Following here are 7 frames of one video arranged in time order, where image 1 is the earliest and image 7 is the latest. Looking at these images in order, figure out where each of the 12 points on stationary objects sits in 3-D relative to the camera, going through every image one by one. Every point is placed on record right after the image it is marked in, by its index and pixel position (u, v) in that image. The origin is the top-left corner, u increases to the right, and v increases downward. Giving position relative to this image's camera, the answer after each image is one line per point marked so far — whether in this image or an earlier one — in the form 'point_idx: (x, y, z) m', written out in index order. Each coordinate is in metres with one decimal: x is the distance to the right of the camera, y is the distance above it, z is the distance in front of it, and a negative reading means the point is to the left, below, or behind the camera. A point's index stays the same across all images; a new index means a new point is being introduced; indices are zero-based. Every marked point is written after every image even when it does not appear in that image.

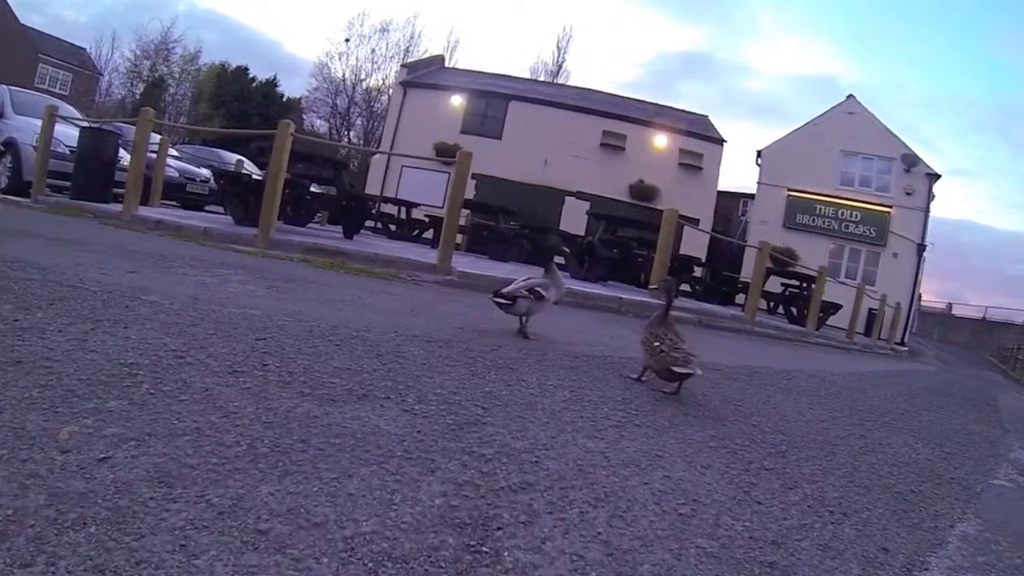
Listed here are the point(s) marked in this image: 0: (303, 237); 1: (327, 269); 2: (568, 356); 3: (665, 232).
0: (-2.7, +0.7, +10.1) m
1: (-1.7, +0.1, +7.4) m
2: (+0.3, -0.3, +3.7) m
3: (+2.0, +0.7, +10.2) m
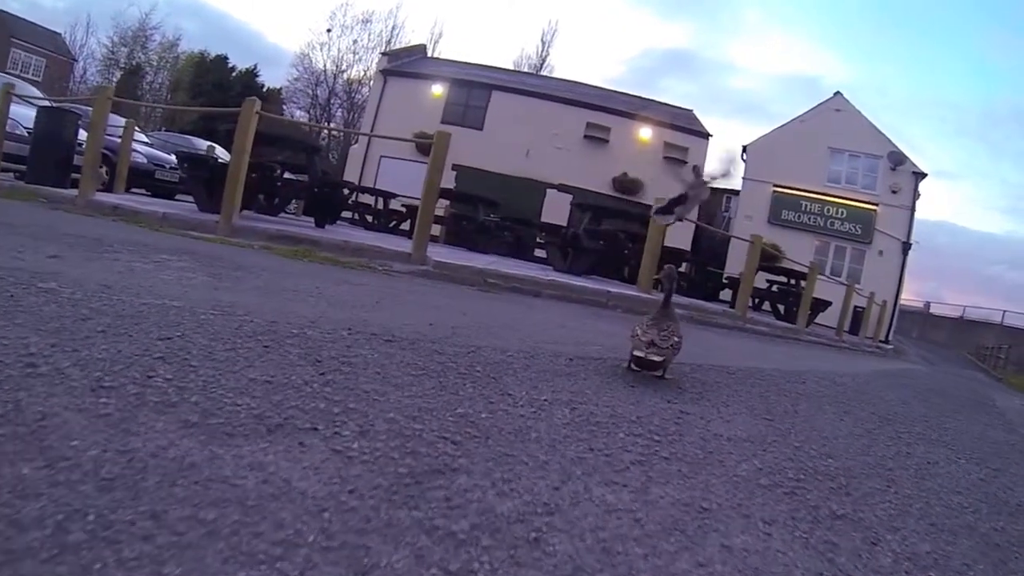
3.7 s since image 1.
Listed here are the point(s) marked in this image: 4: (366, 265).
0: (-3.0, +0.8, +9.4) m
1: (-1.9, +0.2, +6.7) m
2: (+0.2, -0.3, +3.0) m
3: (+1.8, +0.8, +9.7) m
4: (-1.4, +0.2, +7.1) m
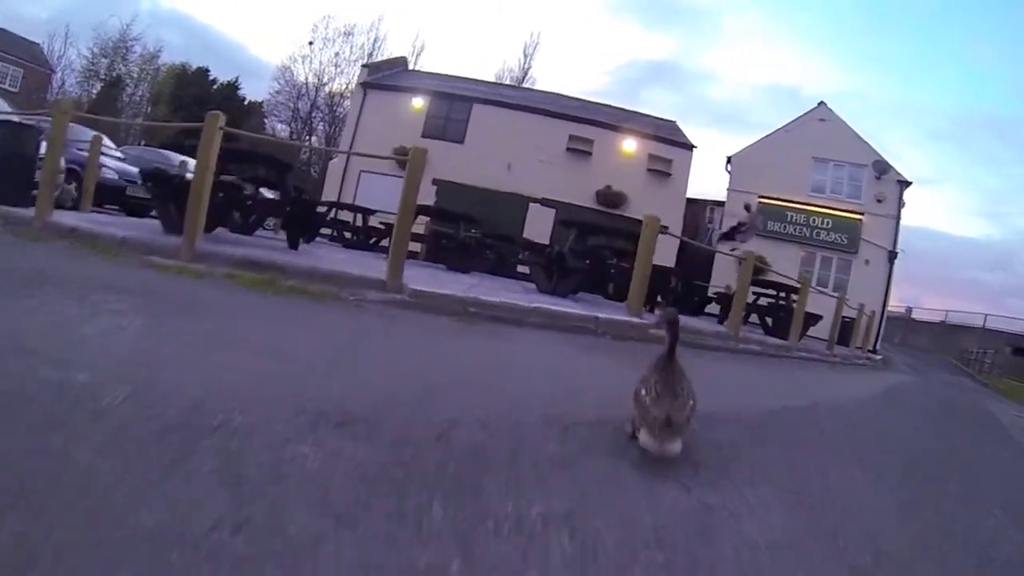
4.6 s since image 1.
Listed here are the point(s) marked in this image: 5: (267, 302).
0: (-3.2, +0.5, +8.9) m
1: (-2.0, -0.1, +6.2) m
2: (+0.1, -0.5, +2.6) m
3: (+1.6, +0.6, +9.2) m
4: (-1.5, -0.1, +6.7) m
5: (-1.8, -0.1, +5.7) m
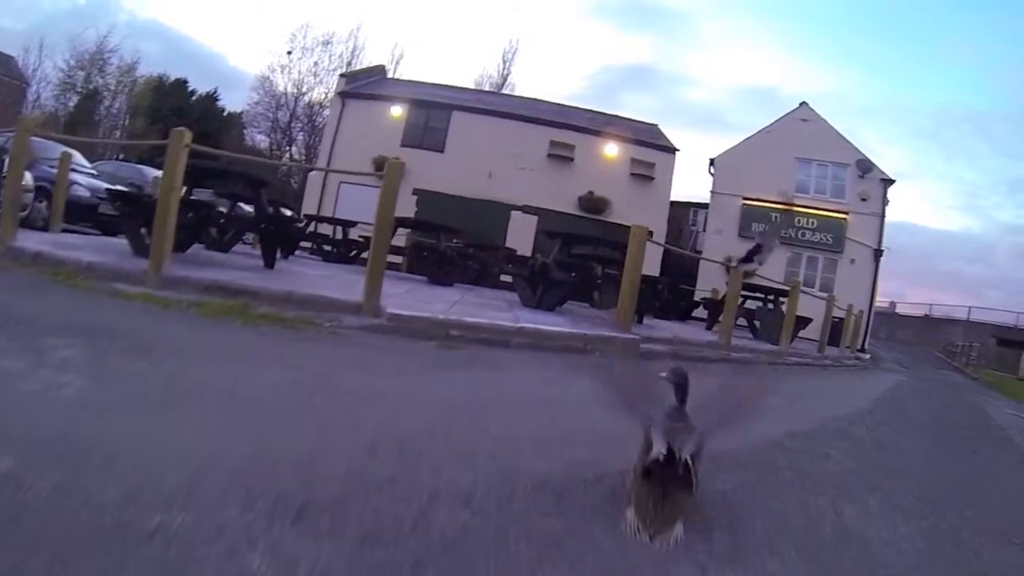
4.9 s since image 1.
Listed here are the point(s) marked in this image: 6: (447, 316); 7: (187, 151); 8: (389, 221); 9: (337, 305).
0: (-3.3, +0.2, +8.5) m
1: (-2.1, -0.3, +5.8) m
2: (+0.1, -0.6, +2.3) m
3: (+1.4, +0.4, +9.0) m
4: (-1.6, -0.3, +6.3) m
5: (-1.9, -0.3, +5.3) m
6: (-0.6, -0.3, +6.8) m
7: (-3.1, +1.3, +7.4) m
8: (-1.1, +0.6, +6.9) m
9: (-1.5, -0.2, +6.7) m
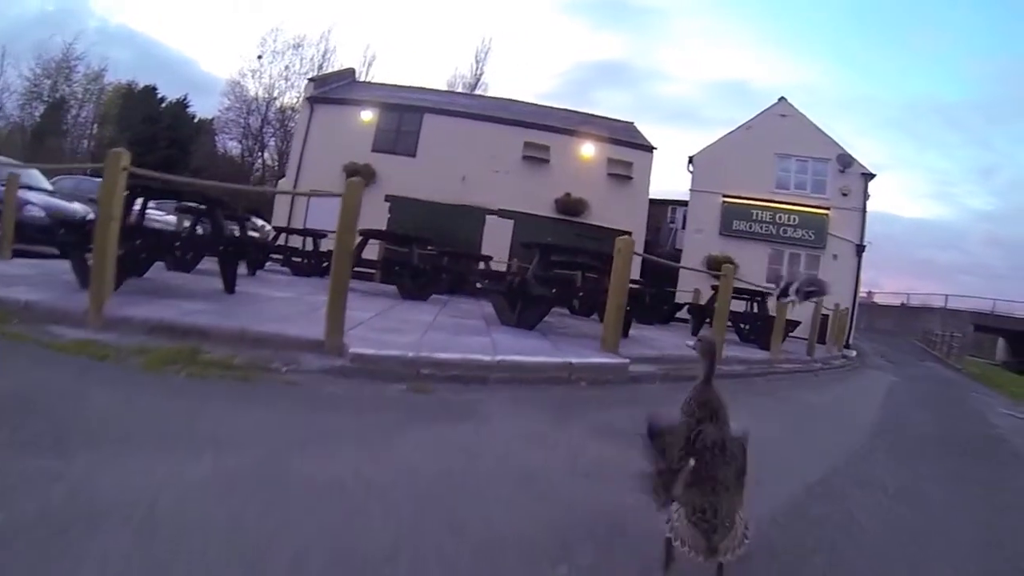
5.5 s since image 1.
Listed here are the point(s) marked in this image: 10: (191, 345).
0: (-3.6, -0.1, +7.8) m
1: (-2.3, -0.6, +5.1) m
2: (+0.1, -0.9, +1.6) m
3: (+1.2, +0.2, +8.3) m
4: (-1.8, -0.6, +5.6) m
5: (-2.1, -0.6, +4.6) m
6: (-0.8, -0.5, +6.1) m
7: (-3.4, +1.0, +6.7) m
8: (-1.3, +0.3, +6.2) m
9: (-1.7, -0.4, +6.1) m
10: (-2.5, -0.4, +6.0) m
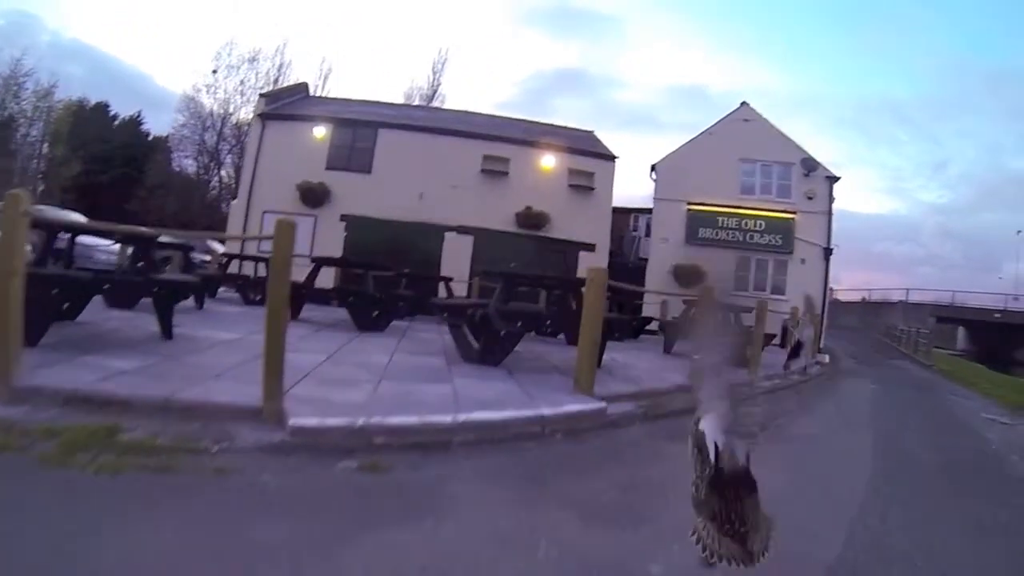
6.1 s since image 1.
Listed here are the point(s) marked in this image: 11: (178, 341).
0: (-3.9, -0.7, +6.9) m
1: (-2.5, -1.0, +4.3) m
2: (0.0, -1.2, +0.9) m
3: (+0.8, -0.1, +7.7) m
4: (-2.0, -1.0, +4.8) m
5: (-2.2, -1.1, +3.8) m
6: (-1.0, -0.9, +5.3) m
7: (-3.7, +0.5, +5.8) m
8: (-1.6, -0.1, +5.4) m
9: (-1.9, -0.9, +5.3) m
10: (-2.8, -0.9, +5.2) m
11: (-4.0, -0.6, +9.0) m
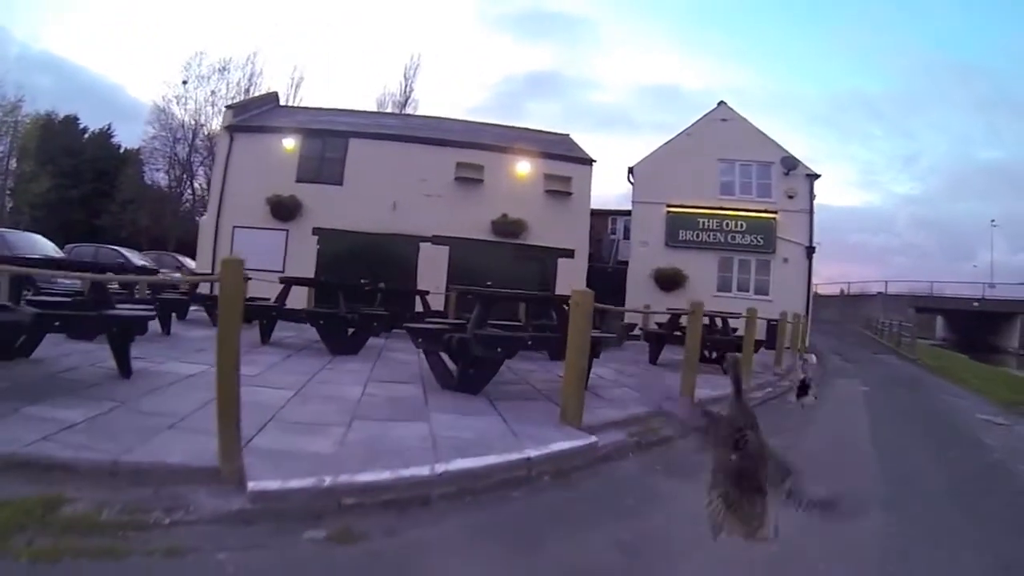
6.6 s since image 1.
0: (-4.0, -1.0, +6.3) m
1: (-2.5, -1.3, +3.7) m
2: (+0.1, -1.4, +0.4) m
3: (+0.6, -0.3, +7.2) m
4: (-2.1, -1.3, +4.3) m
5: (-2.3, -1.4, +3.3) m
6: (-1.1, -1.2, +4.8) m
7: (-3.8, +0.1, +5.2) m
8: (-1.7, -0.4, +4.9) m
9: (-2.0, -1.2, +4.7) m
10: (-2.8, -1.2, +4.6) m
11: (-4.2, -1.0, +8.4) m
